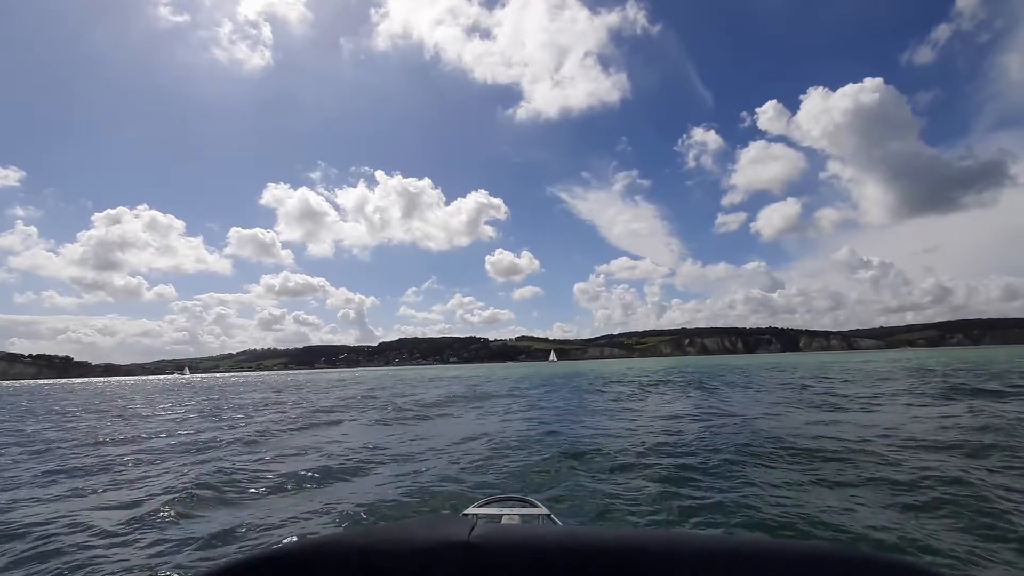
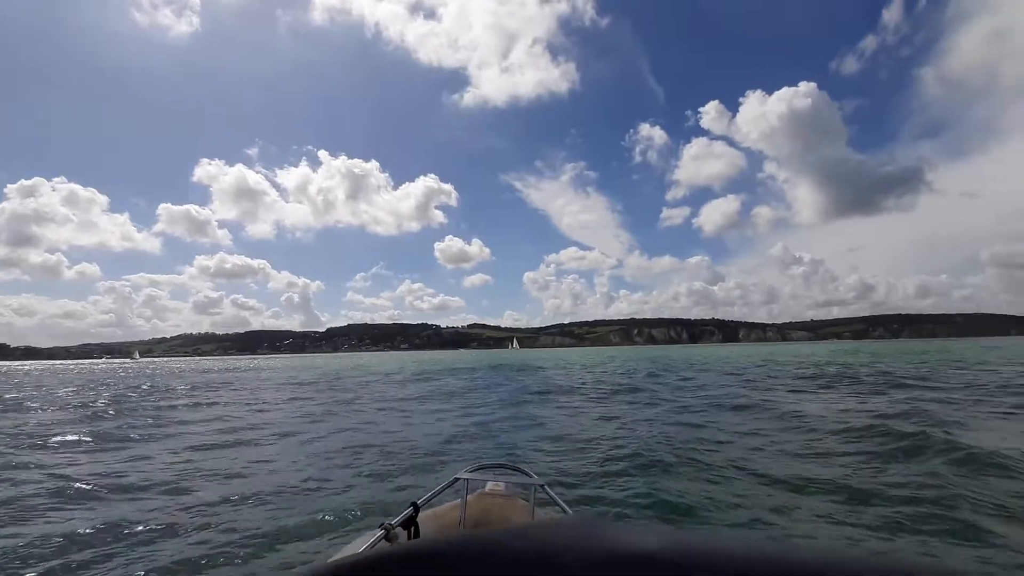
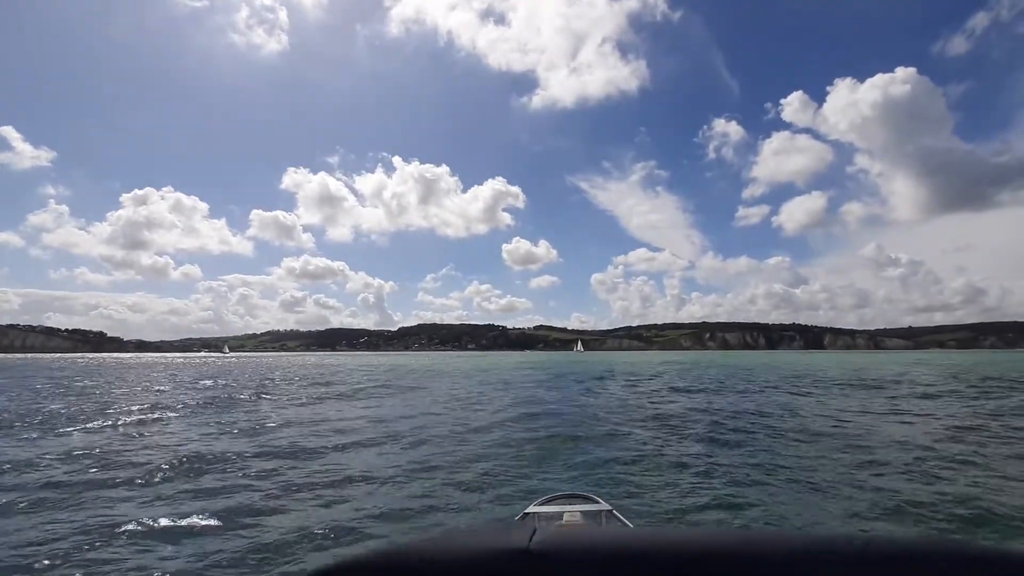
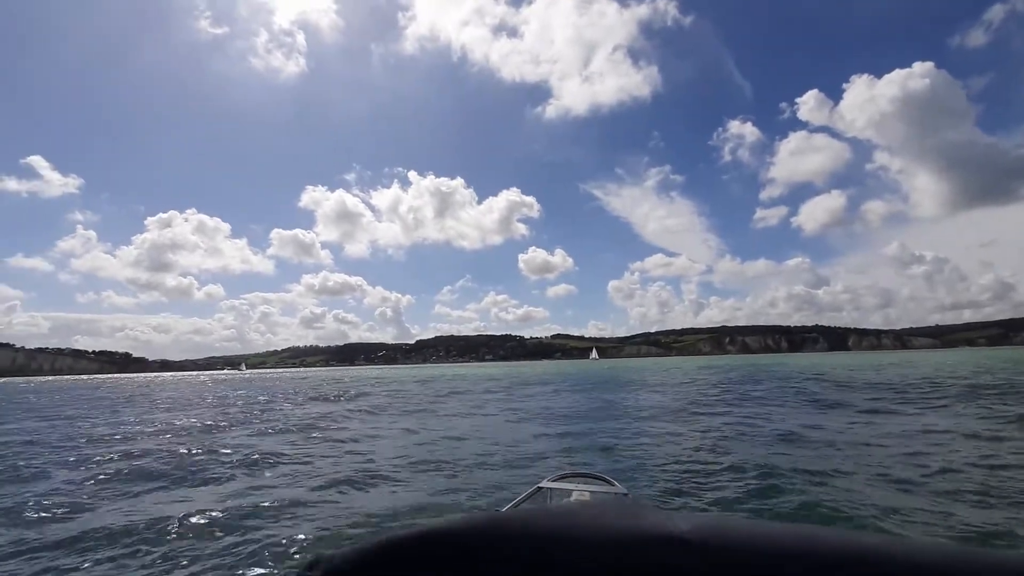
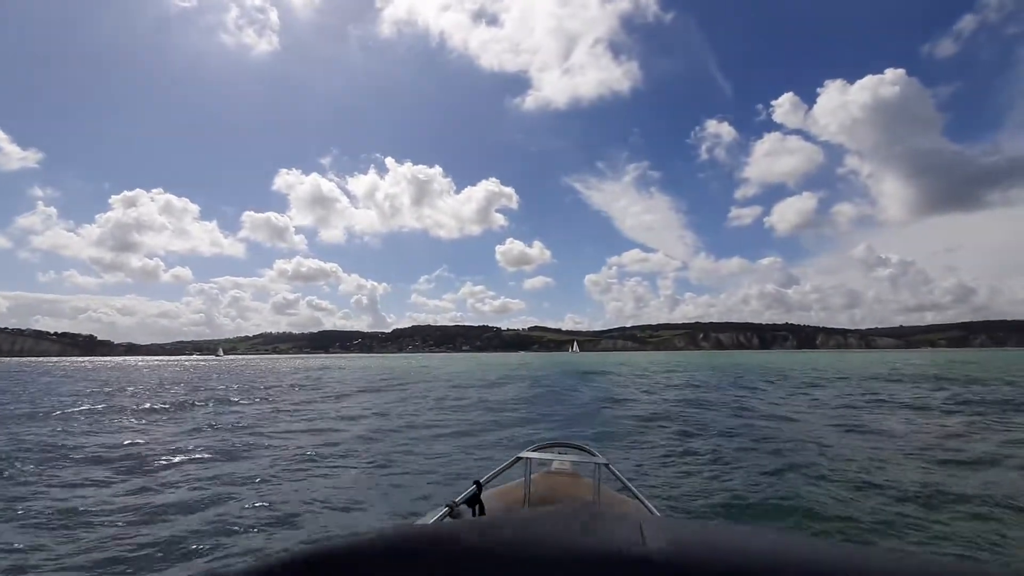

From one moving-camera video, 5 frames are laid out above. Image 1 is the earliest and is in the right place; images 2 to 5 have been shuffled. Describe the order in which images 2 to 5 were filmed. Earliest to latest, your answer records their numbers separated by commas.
4, 3, 5, 2
